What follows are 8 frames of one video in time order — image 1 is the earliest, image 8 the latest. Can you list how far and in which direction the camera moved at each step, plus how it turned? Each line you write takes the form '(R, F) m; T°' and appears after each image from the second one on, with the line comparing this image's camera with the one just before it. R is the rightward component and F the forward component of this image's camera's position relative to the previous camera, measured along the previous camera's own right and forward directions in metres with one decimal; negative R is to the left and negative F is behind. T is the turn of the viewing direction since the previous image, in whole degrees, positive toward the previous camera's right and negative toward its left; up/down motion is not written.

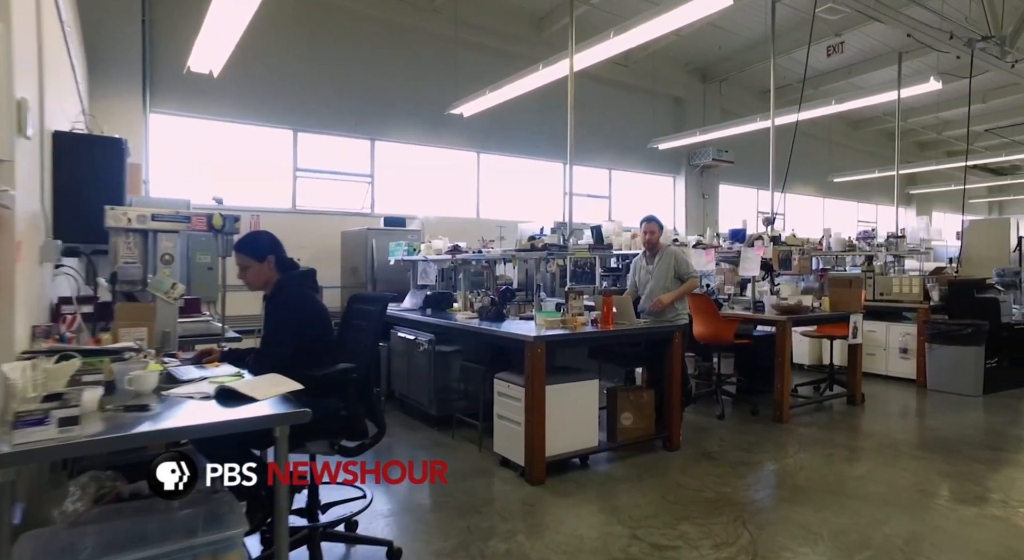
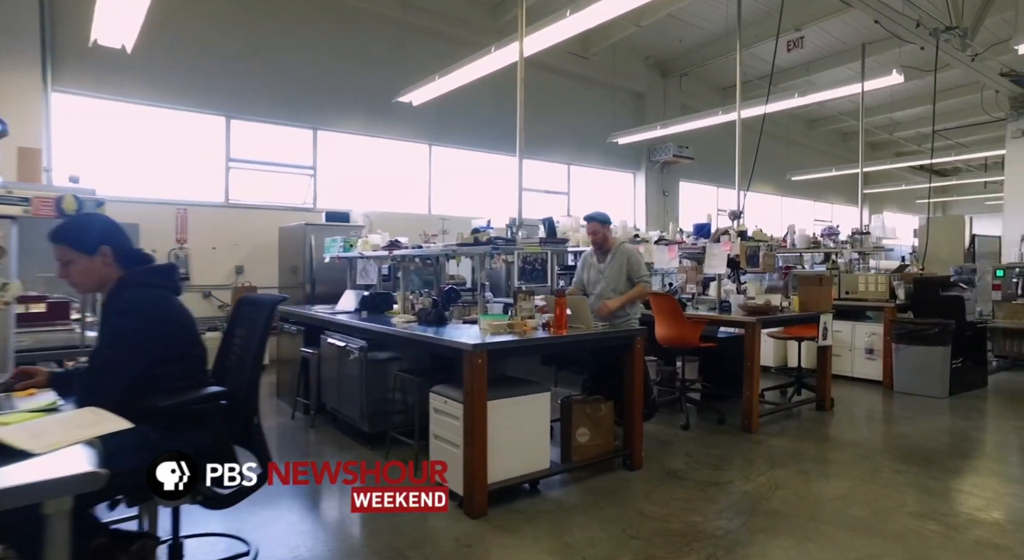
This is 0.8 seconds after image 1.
(+0.1, +0.4) m; +4°
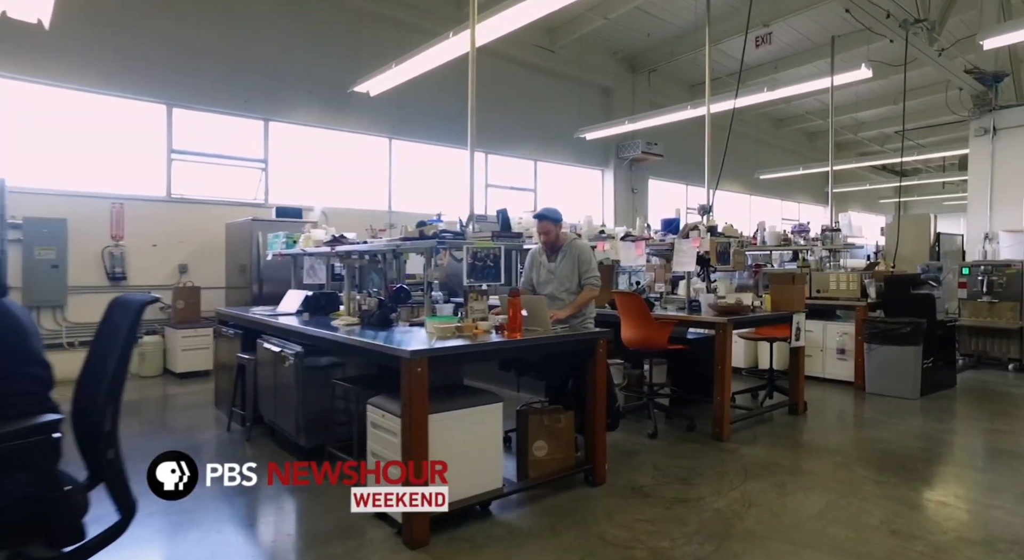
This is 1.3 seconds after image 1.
(+0.1, +0.3) m; +3°
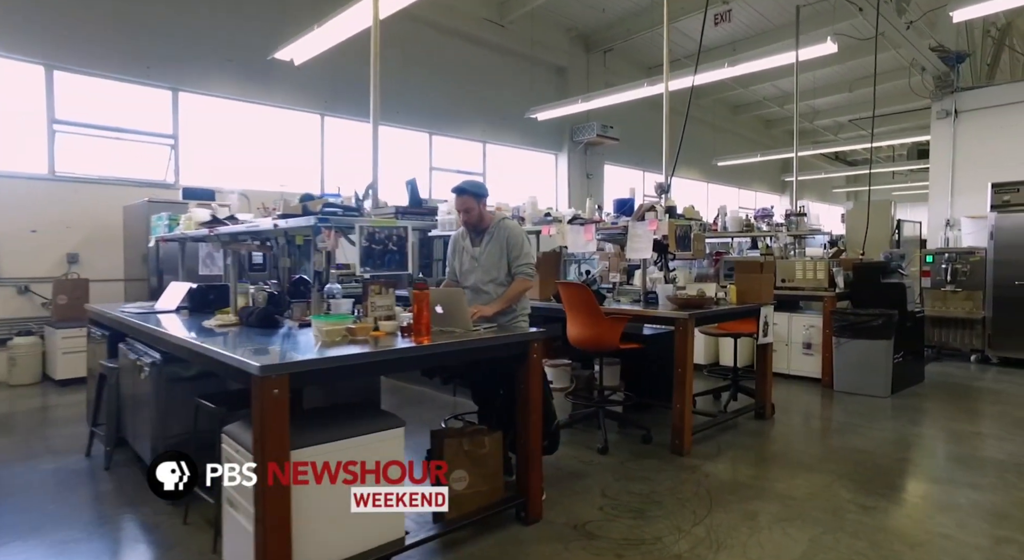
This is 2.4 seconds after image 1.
(+0.2, +0.6) m; +4°
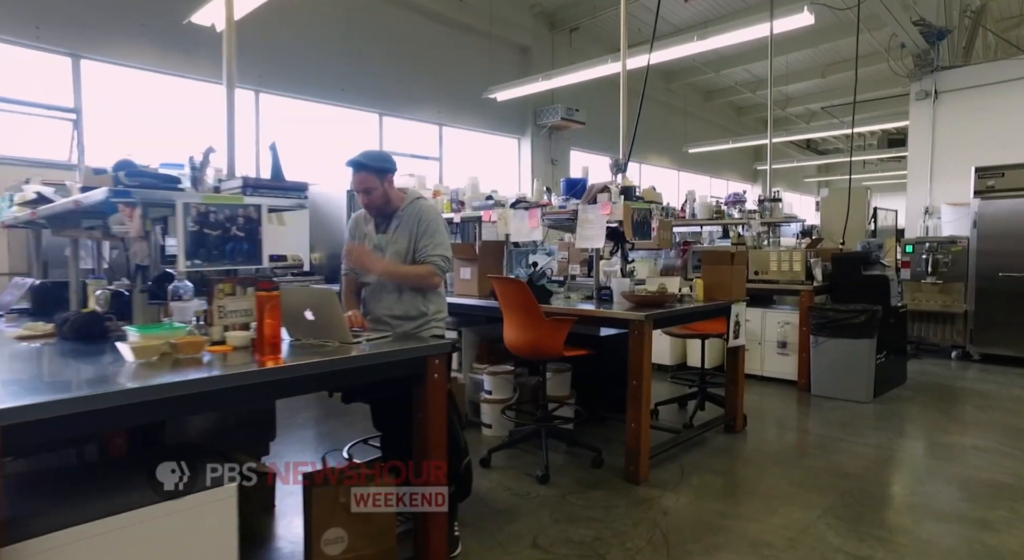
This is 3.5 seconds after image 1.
(+0.2, +0.6) m; +2°
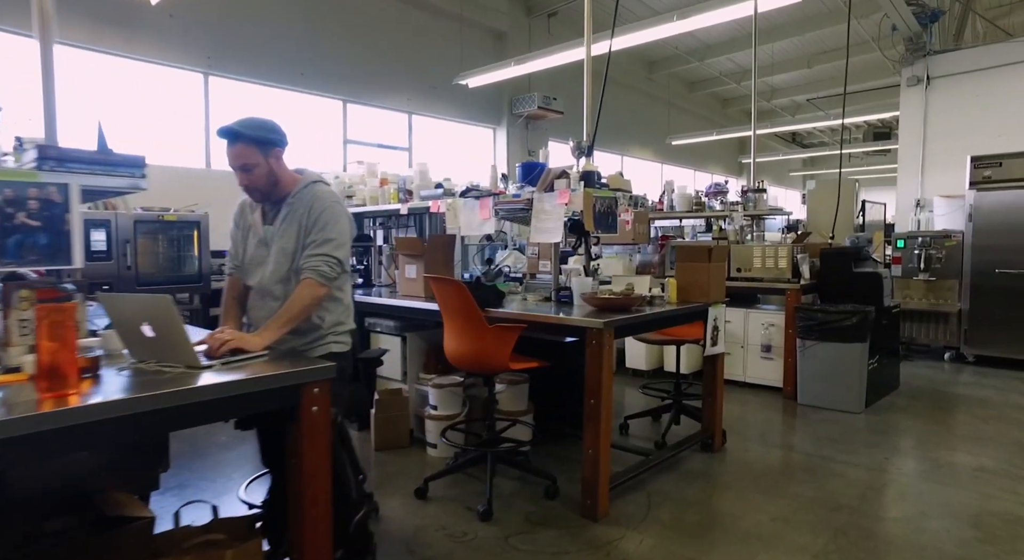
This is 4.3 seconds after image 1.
(+0.2, +0.4) m; +1°
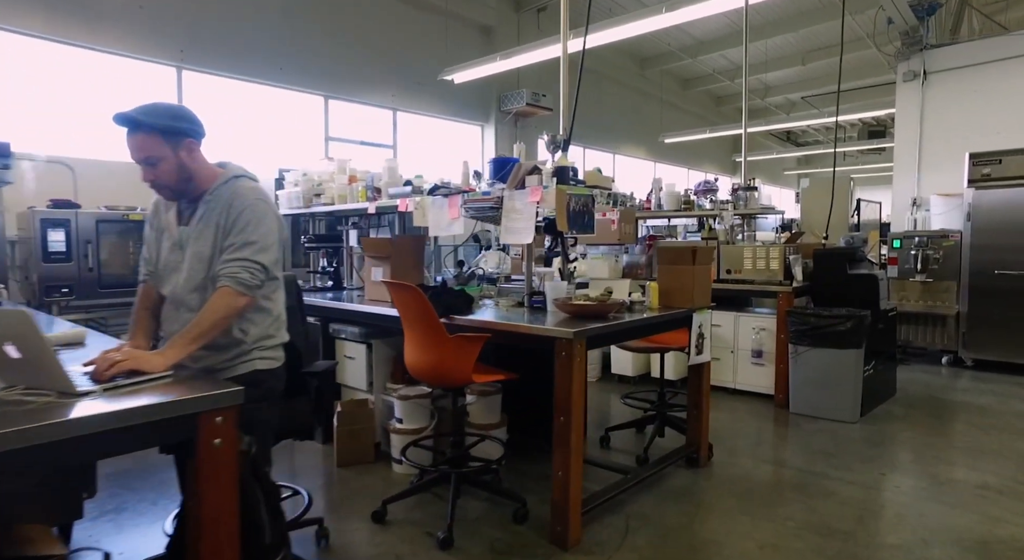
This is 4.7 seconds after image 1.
(+0.1, +0.2) m; 0°
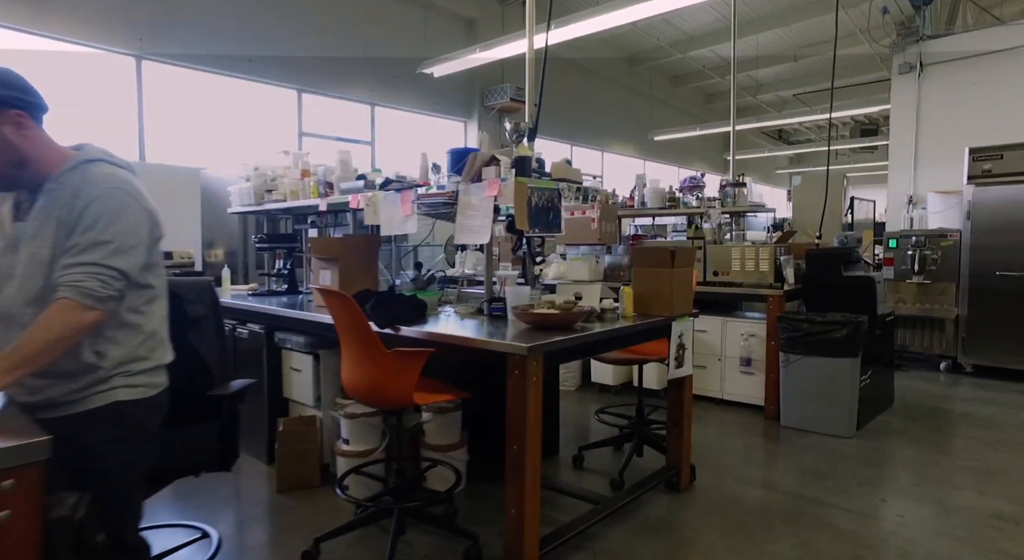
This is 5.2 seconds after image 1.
(+0.1, +0.3) m; +1°
